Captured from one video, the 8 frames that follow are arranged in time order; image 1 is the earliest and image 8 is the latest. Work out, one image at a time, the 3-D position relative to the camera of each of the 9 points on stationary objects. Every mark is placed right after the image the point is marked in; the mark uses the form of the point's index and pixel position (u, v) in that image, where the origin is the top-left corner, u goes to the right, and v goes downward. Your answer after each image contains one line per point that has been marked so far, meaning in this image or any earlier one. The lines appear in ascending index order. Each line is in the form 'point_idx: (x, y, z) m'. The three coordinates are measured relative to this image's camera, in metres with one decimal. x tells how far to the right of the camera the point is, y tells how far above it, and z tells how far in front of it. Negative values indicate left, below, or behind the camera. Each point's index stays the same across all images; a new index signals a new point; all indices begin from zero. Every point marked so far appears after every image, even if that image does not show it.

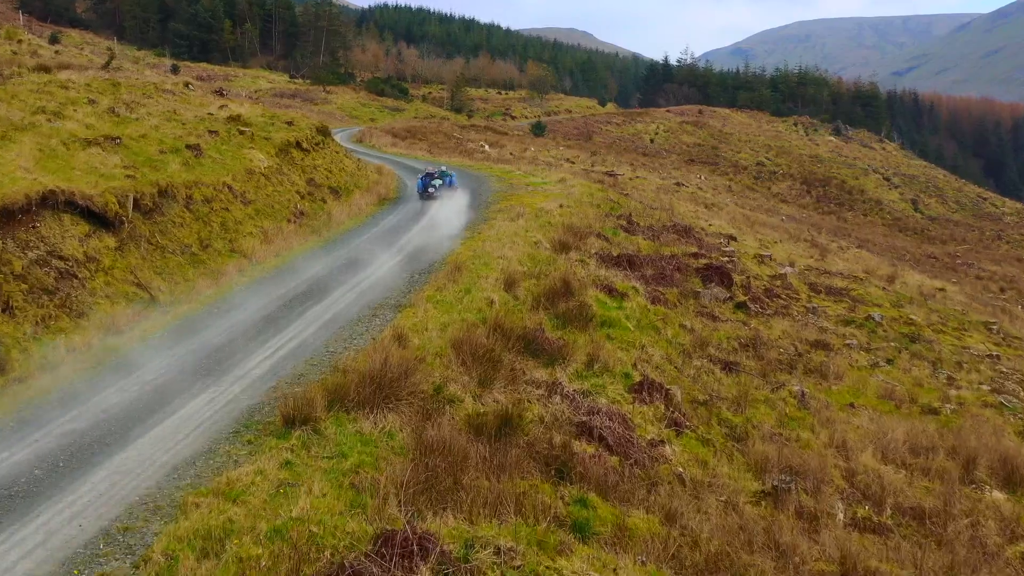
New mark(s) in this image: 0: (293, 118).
0: (-5.7, +4.4, +17.1) m
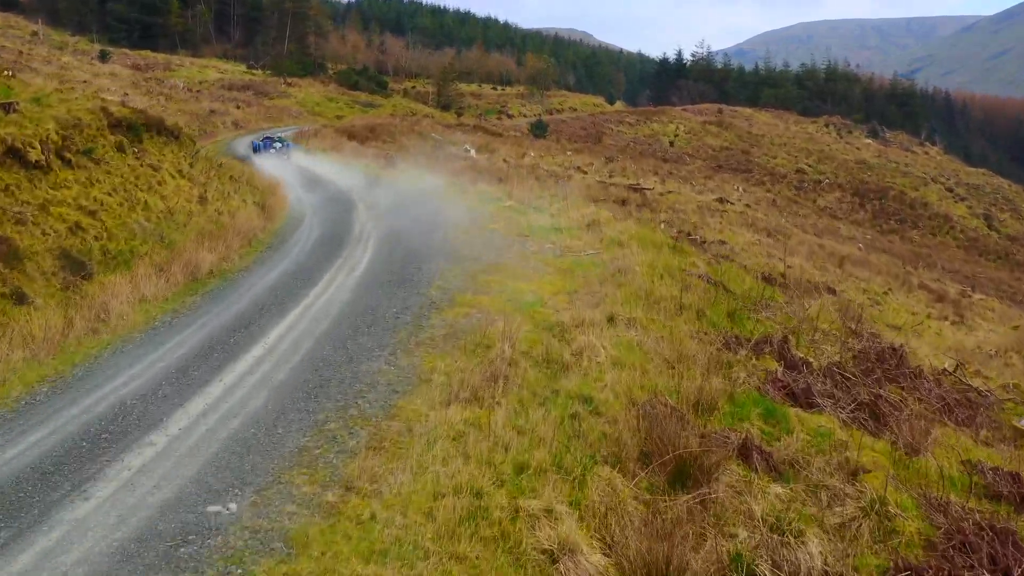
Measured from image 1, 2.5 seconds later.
0: (-6.0, +2.4, +8.4) m
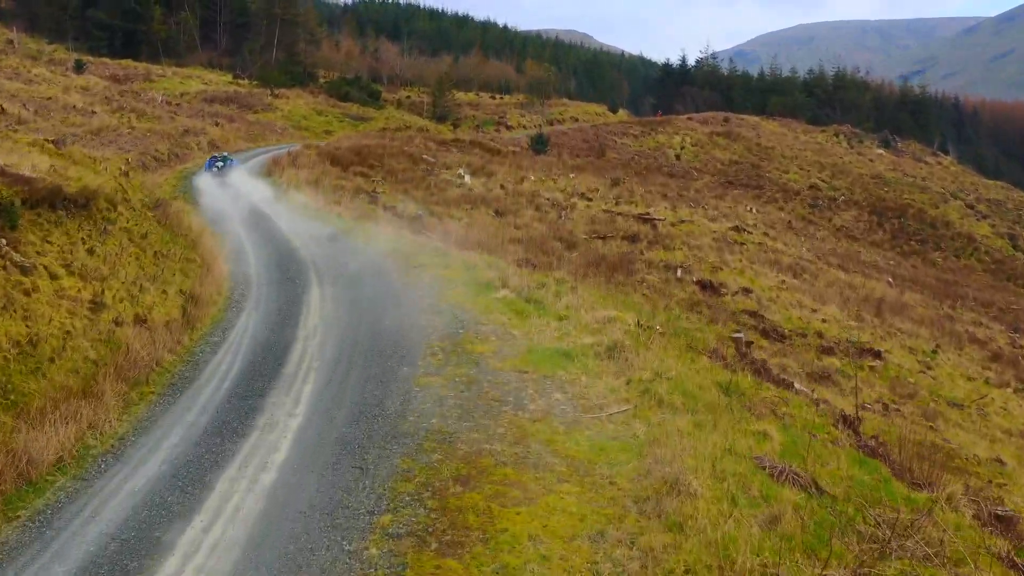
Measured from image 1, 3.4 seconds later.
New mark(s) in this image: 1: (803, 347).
0: (-6.0, +0.9, +6.1) m
1: (+6.7, -1.3, +15.1) m
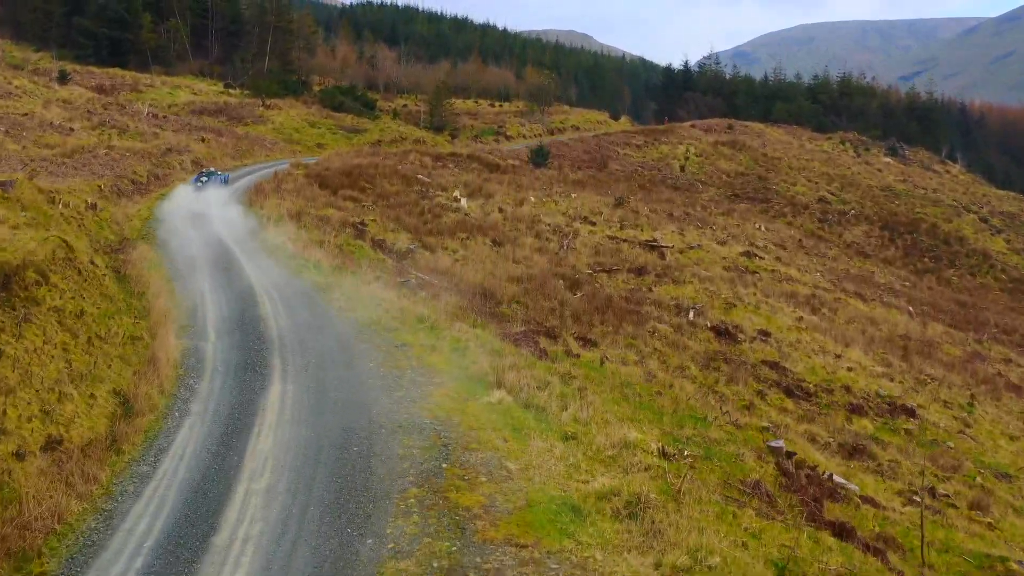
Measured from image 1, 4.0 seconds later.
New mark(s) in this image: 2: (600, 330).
0: (-6.1, -0.2, +4.6) m
1: (+6.6, -2.4, +13.7) m
2: (+1.9, -1.0, +14.2) m
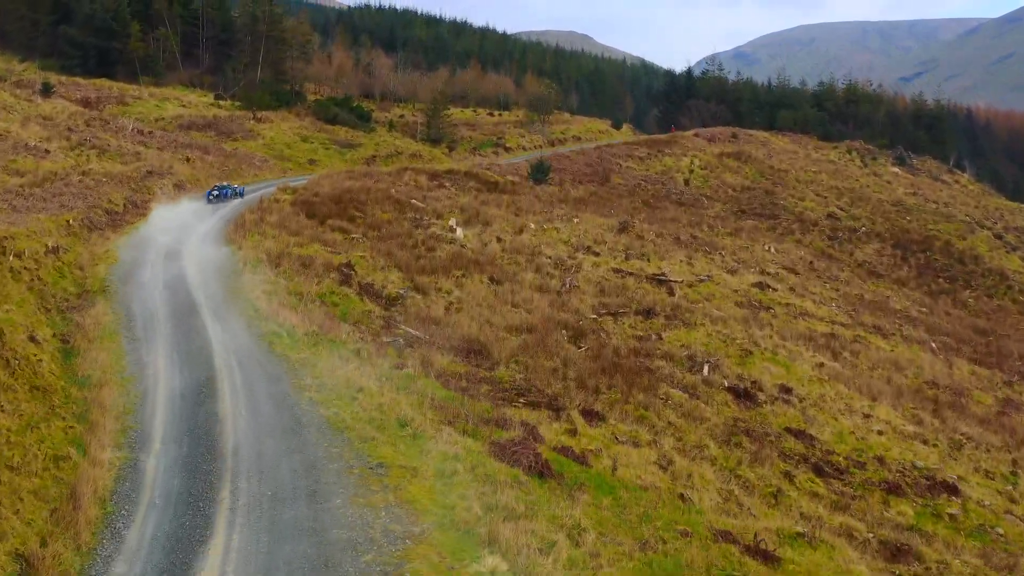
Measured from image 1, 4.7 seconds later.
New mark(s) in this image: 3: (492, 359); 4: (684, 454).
0: (-6.1, -1.4, +3.2) m
1: (+6.6, -3.7, +12.3) m
2: (+1.9, -2.2, +12.8) m
3: (-0.4, -1.5, +14.1) m
4: (+3.0, -2.9, +11.5) m
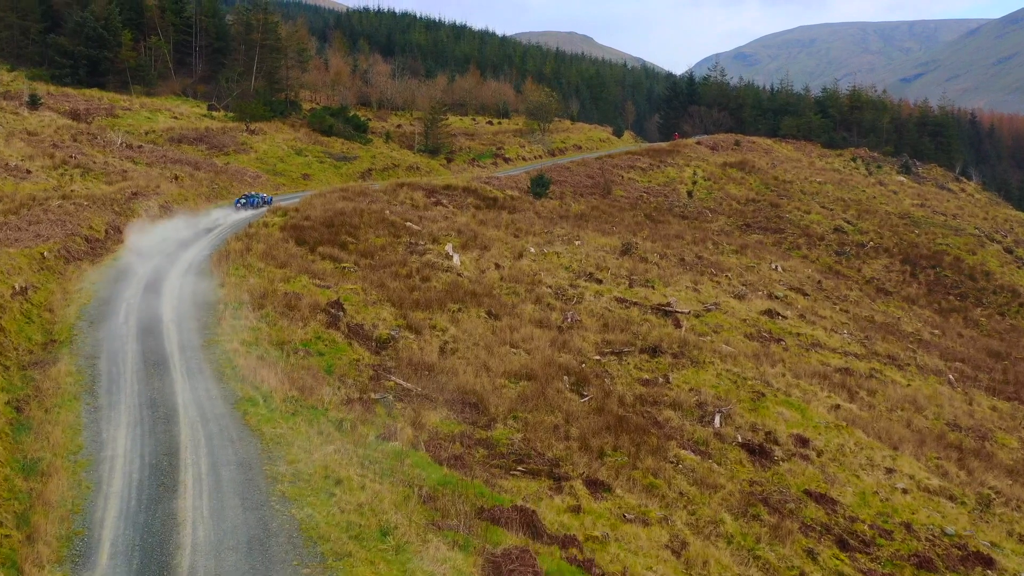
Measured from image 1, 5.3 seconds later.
0: (-6.1, -2.4, +2.2) m
1: (+6.5, -4.7, +11.3) m
2: (+1.8, -3.2, +11.8) m
3: (-0.5, -2.5, +13.1) m
4: (+2.9, -3.9, +10.5) m
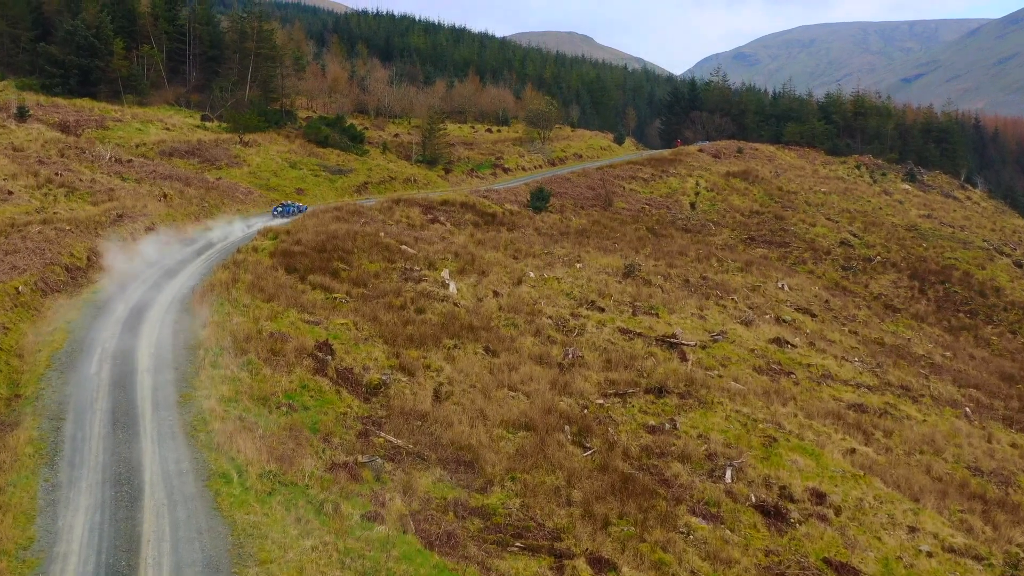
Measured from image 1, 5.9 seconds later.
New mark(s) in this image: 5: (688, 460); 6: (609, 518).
0: (-6.2, -3.4, +1.4) m
1: (+6.5, -5.6, +10.5) m
2: (+1.8, -4.1, +10.9) m
3: (-0.5, -3.5, +12.3) m
4: (+2.9, -4.8, +9.6) m
5: (+3.8, -3.6, +14.1) m
6: (+1.7, -3.9, +11.4) m
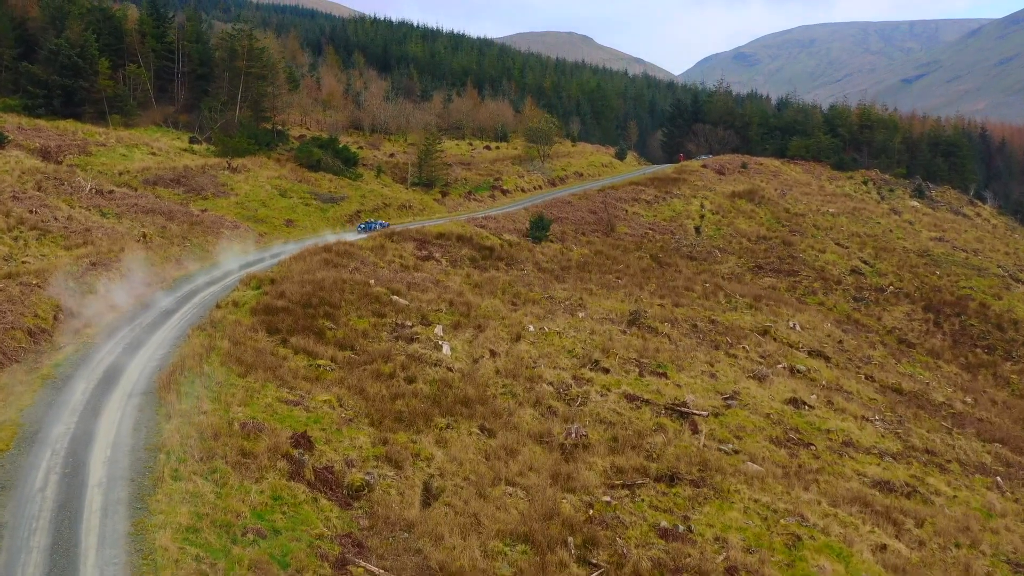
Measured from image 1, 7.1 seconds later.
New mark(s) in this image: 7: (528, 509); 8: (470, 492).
0: (-6.2, -5.2, -0.1) m
1: (+6.4, -7.5, +9.0) m
2: (+1.7, -6.0, +9.5) m
3: (-0.6, -5.3, +10.8) m
4: (+2.8, -6.7, +8.1) m
5: (+3.7, -5.5, +12.6) m
6: (+1.6, -5.8, +9.9) m
7: (+0.3, -4.5, +13.7) m
8: (-0.9, -4.3, +14.1) m
